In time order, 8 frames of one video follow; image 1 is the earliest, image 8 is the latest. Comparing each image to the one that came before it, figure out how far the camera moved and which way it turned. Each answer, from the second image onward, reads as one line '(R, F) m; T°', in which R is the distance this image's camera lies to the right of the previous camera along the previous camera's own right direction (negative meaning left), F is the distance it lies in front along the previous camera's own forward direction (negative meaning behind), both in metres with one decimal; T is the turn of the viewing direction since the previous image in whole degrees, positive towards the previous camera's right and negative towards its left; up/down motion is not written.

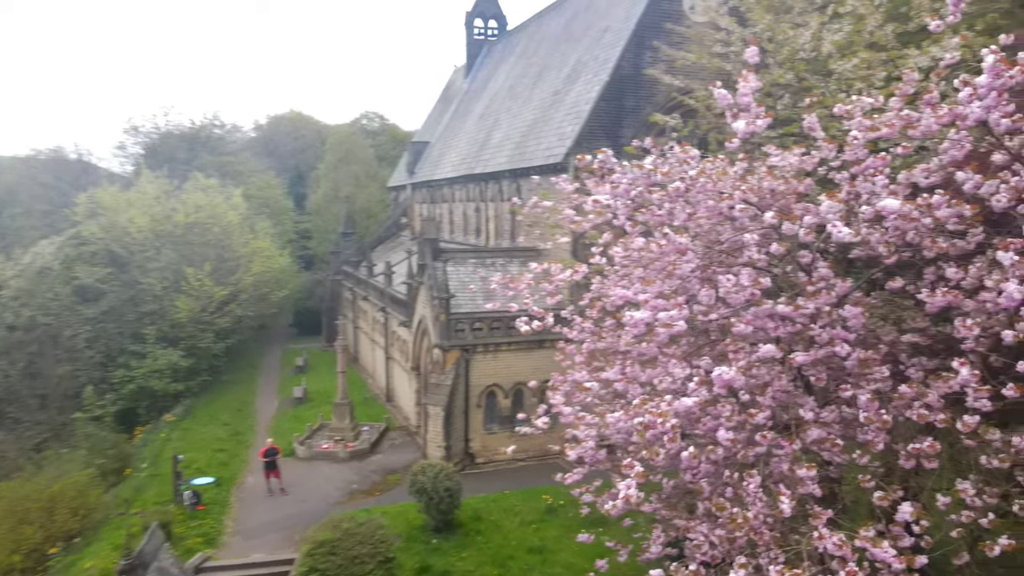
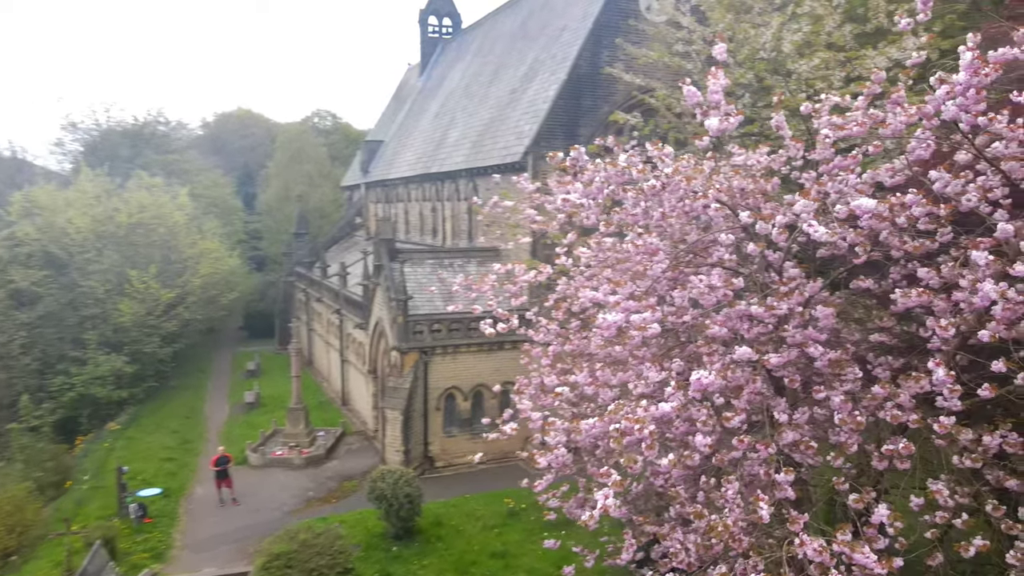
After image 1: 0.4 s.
(-0.1, +0.3) m; +4°
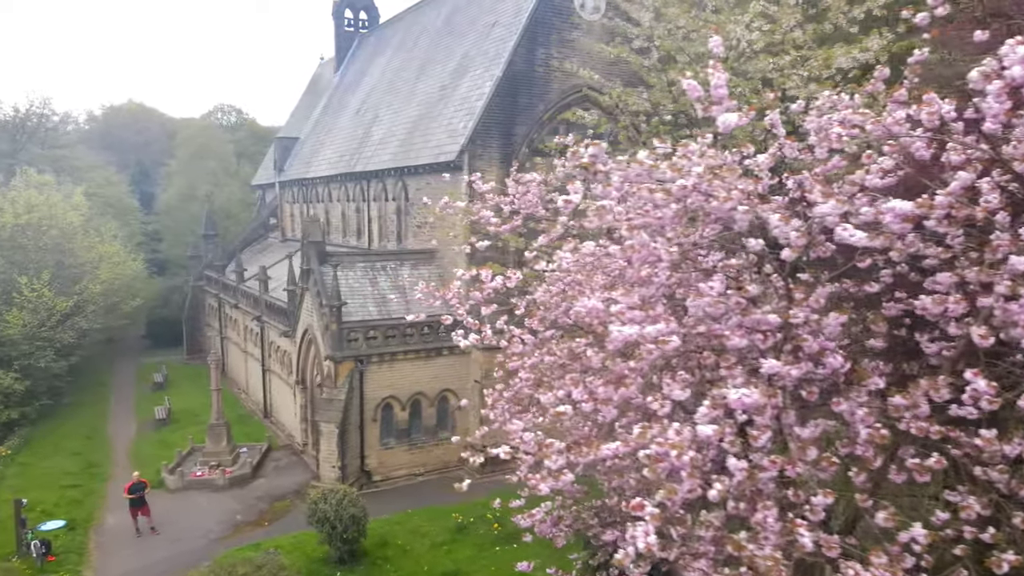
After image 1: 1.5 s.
(-0.8, +0.7) m; +7°
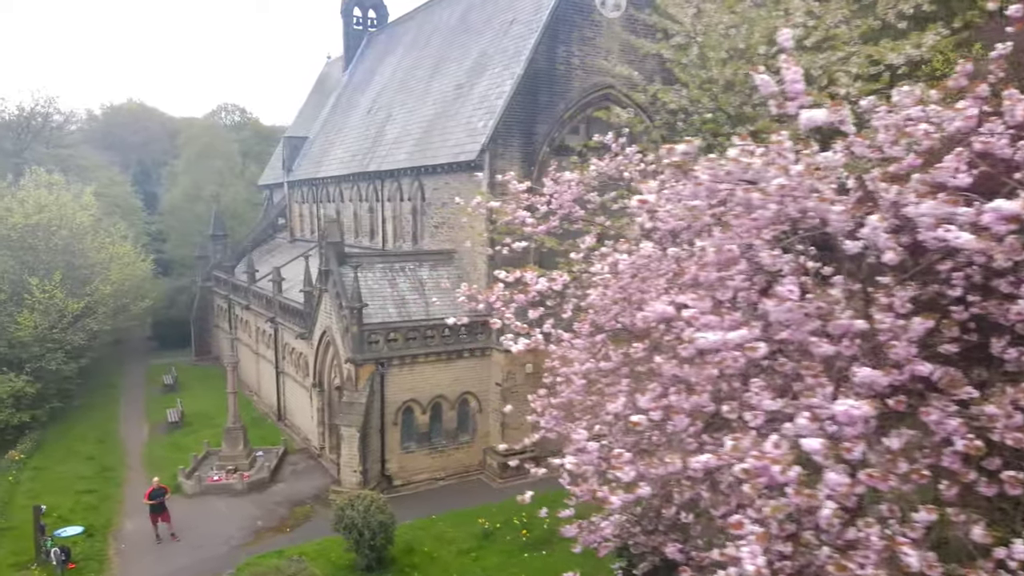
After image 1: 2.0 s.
(-0.6, +0.3) m; 0°
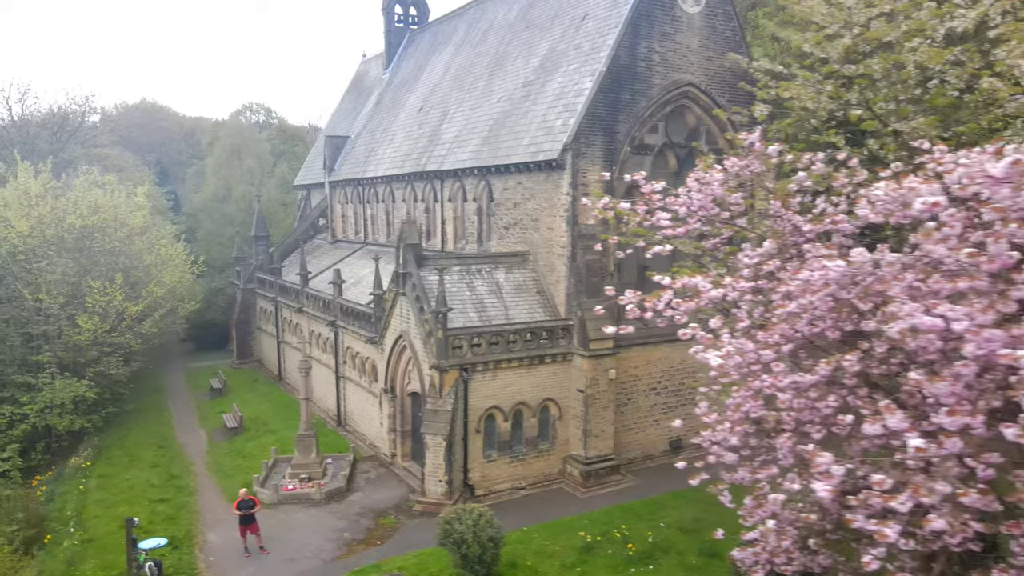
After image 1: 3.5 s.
(-2.0, +0.6) m; 0°
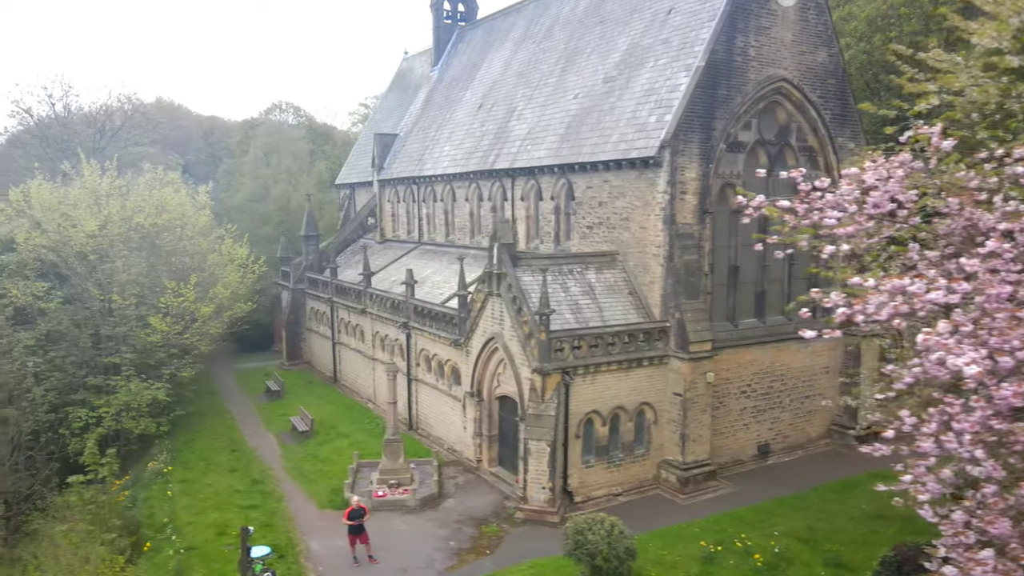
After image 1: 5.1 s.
(-2.3, +0.5) m; 0°
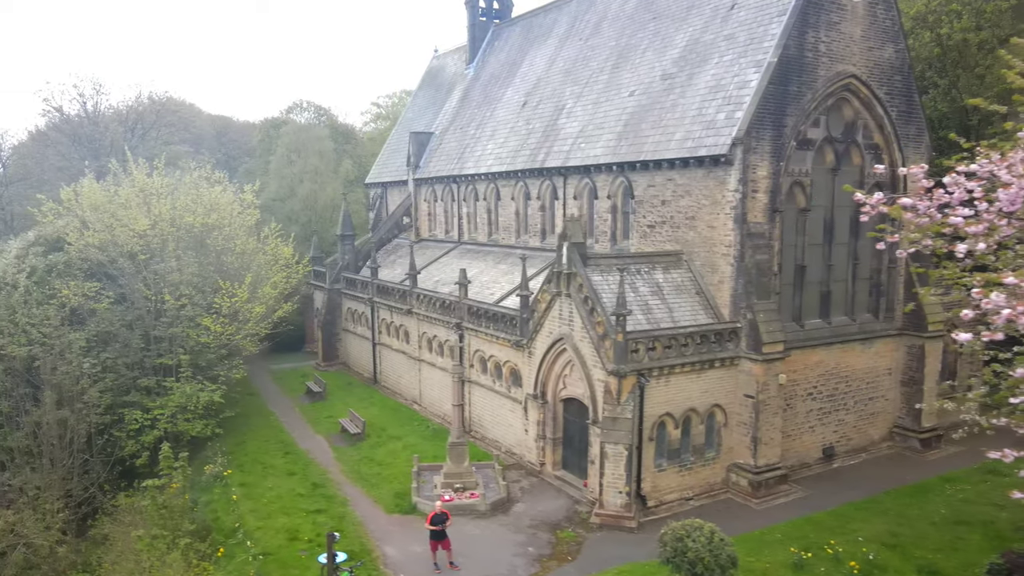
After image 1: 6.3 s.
(-1.6, +0.3) m; 0°
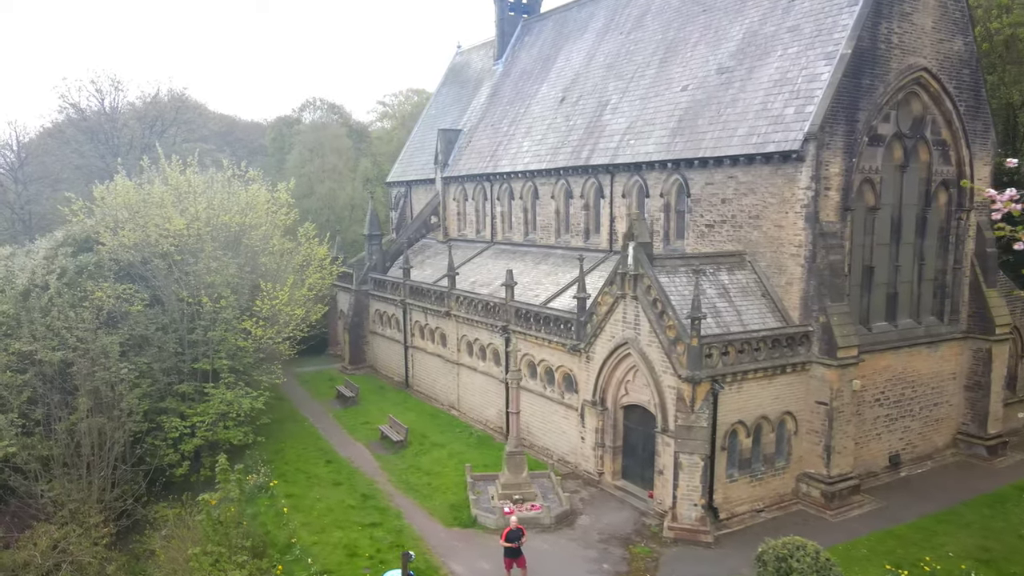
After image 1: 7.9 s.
(-1.5, +0.8) m; 0°
